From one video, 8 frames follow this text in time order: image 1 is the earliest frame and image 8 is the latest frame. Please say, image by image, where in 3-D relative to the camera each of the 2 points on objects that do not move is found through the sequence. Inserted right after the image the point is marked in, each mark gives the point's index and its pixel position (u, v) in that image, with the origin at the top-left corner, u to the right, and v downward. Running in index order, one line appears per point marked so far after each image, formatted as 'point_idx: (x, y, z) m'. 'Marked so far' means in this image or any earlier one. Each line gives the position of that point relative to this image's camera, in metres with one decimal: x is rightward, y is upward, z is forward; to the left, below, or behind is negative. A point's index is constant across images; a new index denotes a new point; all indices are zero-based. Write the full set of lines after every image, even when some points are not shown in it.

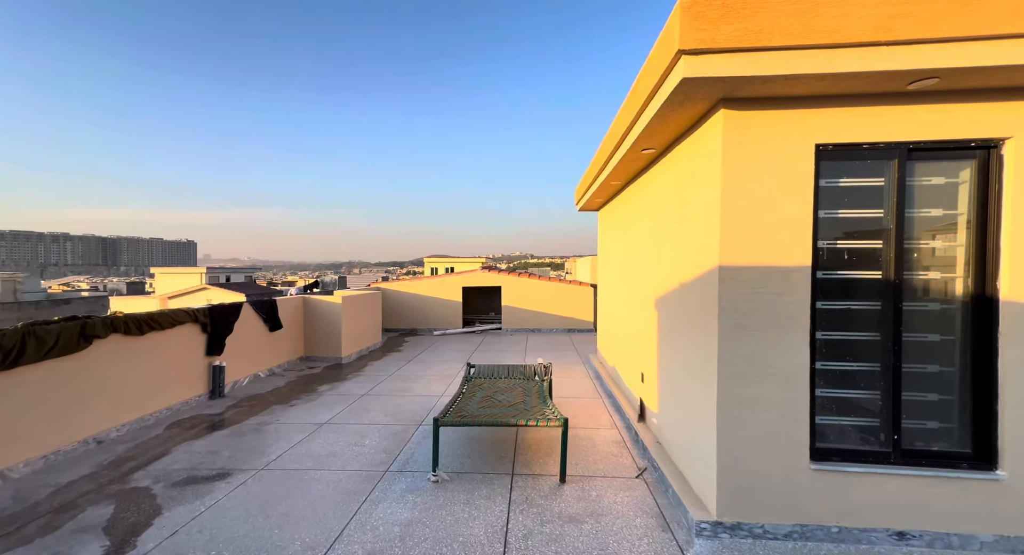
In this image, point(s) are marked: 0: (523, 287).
0: (+0.3, -0.3, +11.8) m
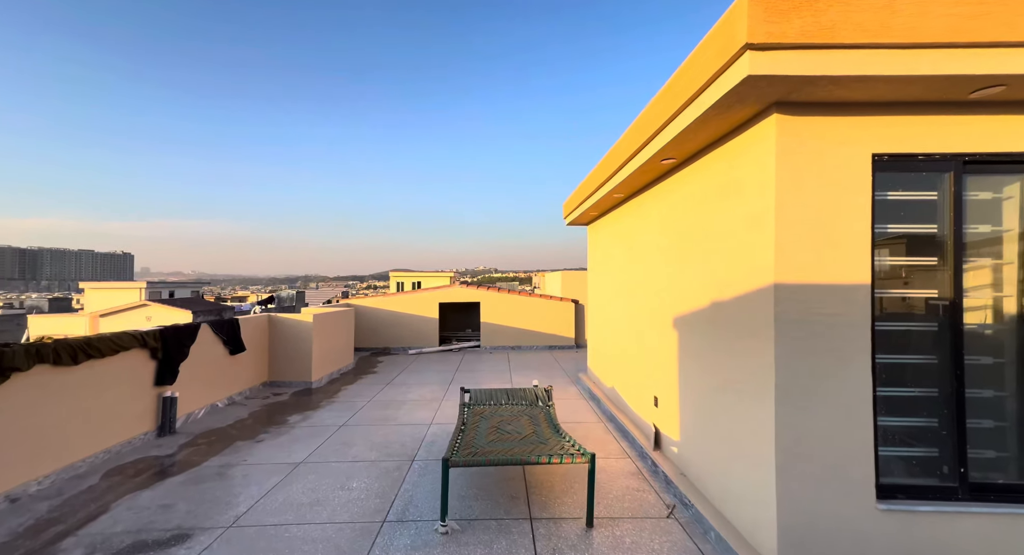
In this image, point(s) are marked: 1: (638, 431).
0: (-0.2, -0.7, +11.4) m
1: (+1.4, -1.7, +4.8) m
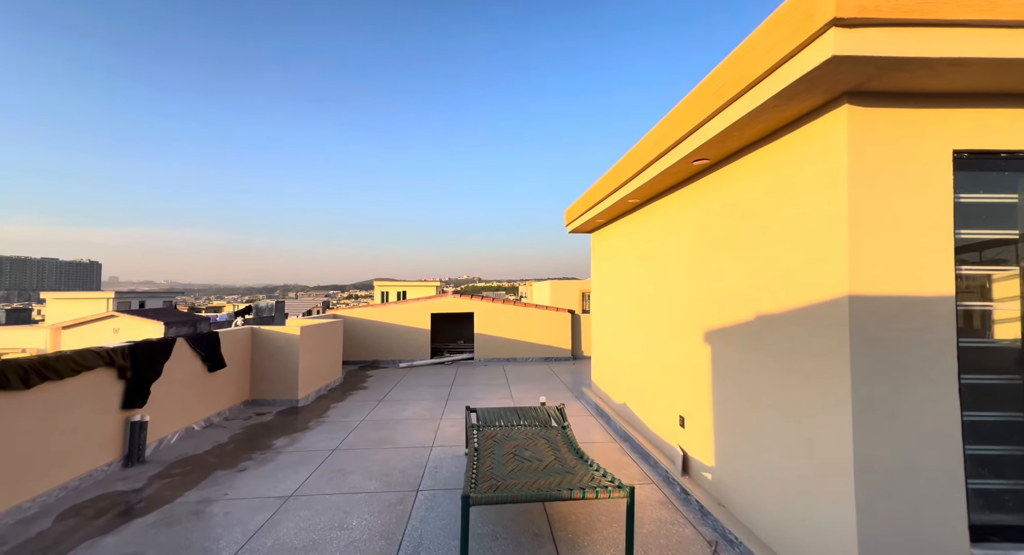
0: (-0.4, -0.9, +11.1) m
1: (+1.5, -1.8, +4.5) m
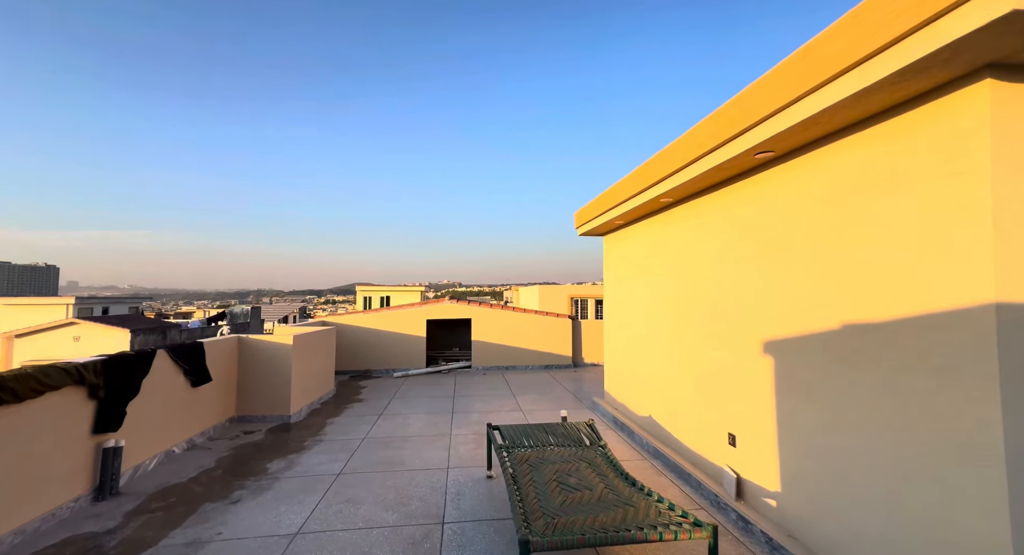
0: (-0.4, -1.0, +10.6) m
1: (+1.8, -1.9, +4.1) m
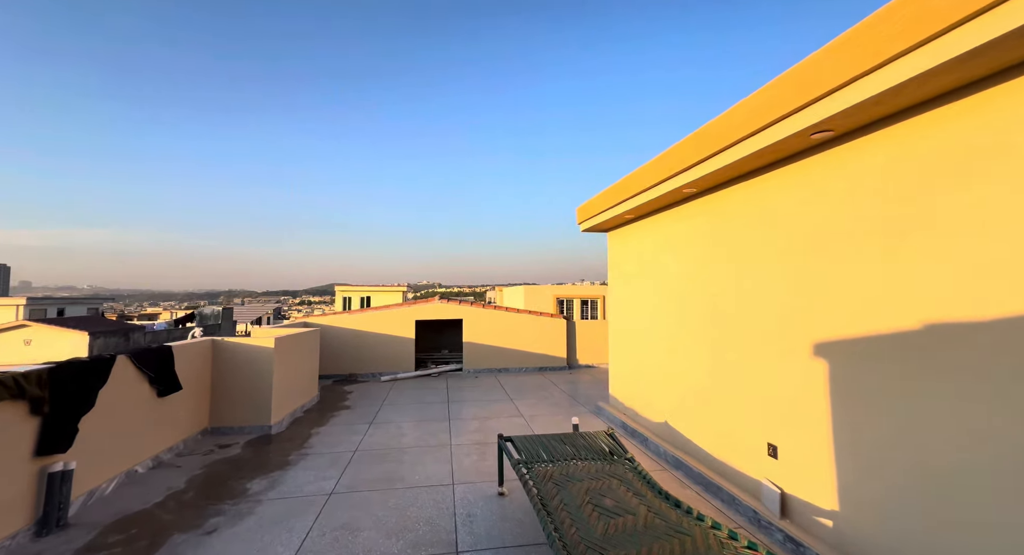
0: (-0.6, -1.0, +10.2) m
1: (+1.9, -1.8, +3.8) m
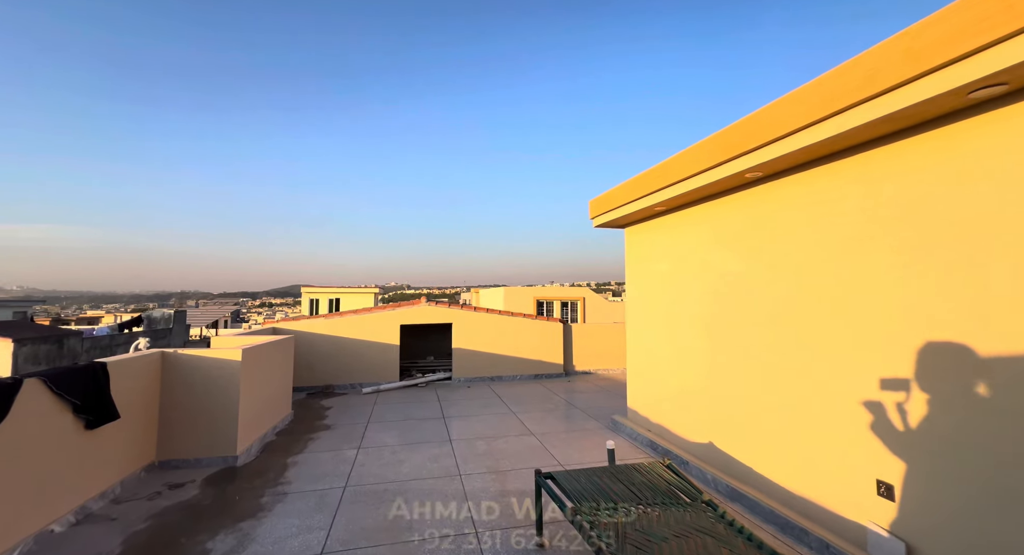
0: (-0.7, -1.0, +9.3) m
1: (+2.3, -1.8, +3.1) m
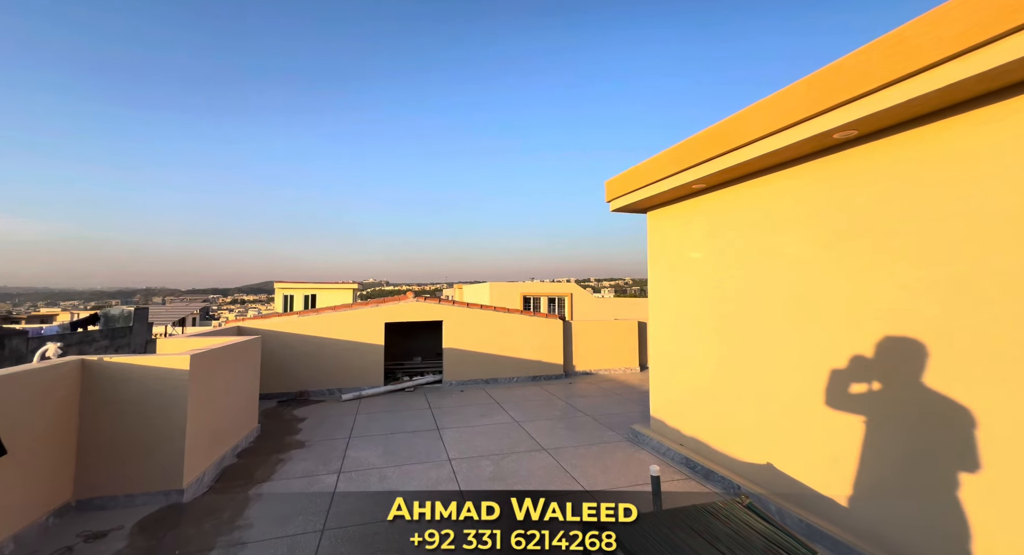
0: (-0.8, -0.9, +8.5) m
1: (+2.5, -1.7, +2.4) m
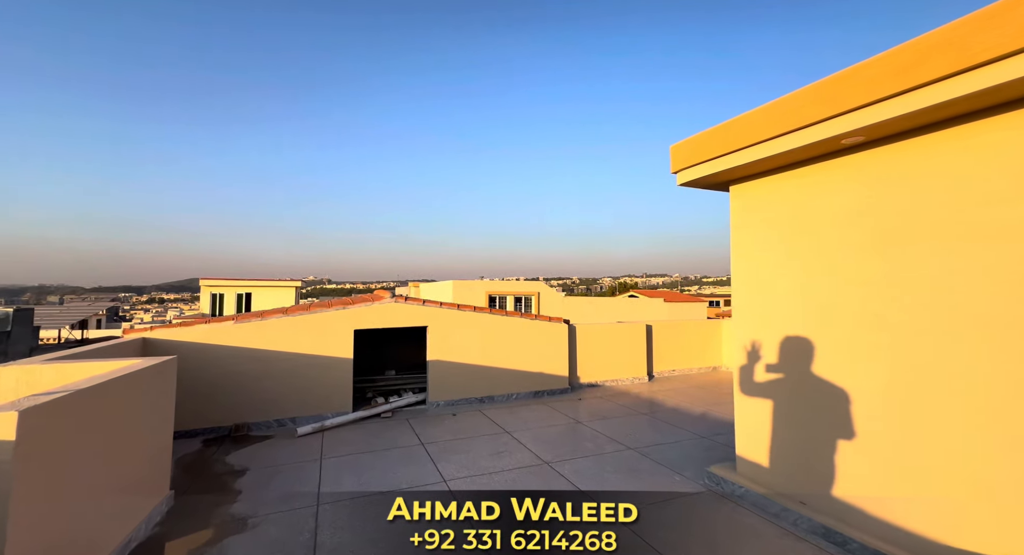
0: (-0.8, -0.8, +6.9) m
1: (+3.2, -1.7, +1.3) m
